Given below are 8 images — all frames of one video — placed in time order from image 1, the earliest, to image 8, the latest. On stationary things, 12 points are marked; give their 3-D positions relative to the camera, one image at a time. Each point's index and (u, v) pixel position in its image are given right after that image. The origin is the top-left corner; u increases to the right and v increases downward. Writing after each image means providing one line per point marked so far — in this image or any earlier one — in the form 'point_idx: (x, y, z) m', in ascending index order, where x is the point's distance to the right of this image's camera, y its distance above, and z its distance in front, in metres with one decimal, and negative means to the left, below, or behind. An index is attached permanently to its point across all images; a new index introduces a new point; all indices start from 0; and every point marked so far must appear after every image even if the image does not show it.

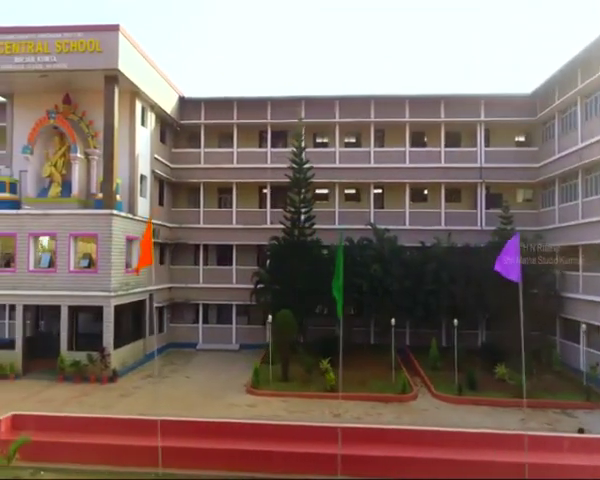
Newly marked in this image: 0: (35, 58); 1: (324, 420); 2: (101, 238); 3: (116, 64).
0: (-6.5, +4.5, +15.8) m
1: (+0.5, -3.5, +12.5) m
2: (-5.0, +0.1, +16.2) m
3: (-4.4, +4.3, +15.7) m
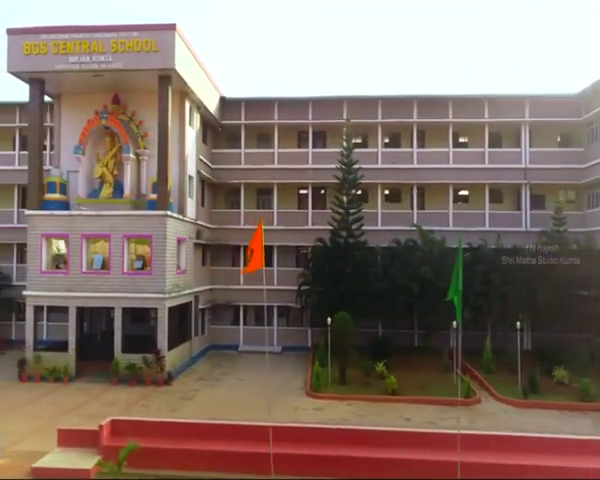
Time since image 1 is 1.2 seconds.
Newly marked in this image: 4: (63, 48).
0: (-5.1, +4.4, +15.7) m
1: (+1.8, -3.5, +12.4) m
2: (-3.6, 0.0, +16.1) m
3: (-3.0, +4.2, +15.5) m
4: (-5.8, +4.7, +15.7) m
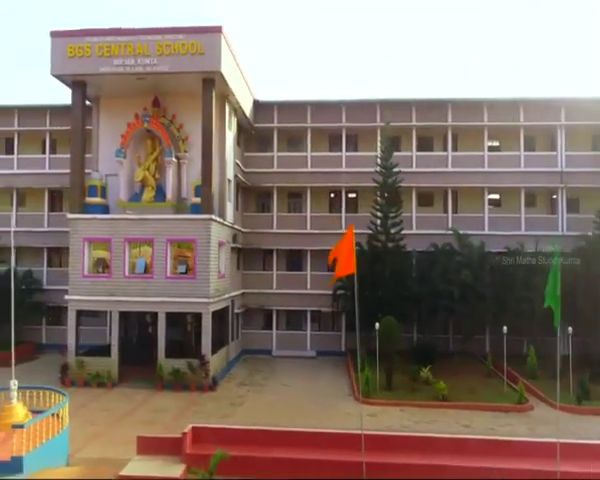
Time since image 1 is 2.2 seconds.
0: (-4.0, +4.3, +15.6) m
1: (+2.9, -3.6, +12.2) m
2: (-2.5, 0.0, +15.9) m
3: (-1.9, +4.2, +15.4) m
4: (-4.7, +4.6, +15.6) m
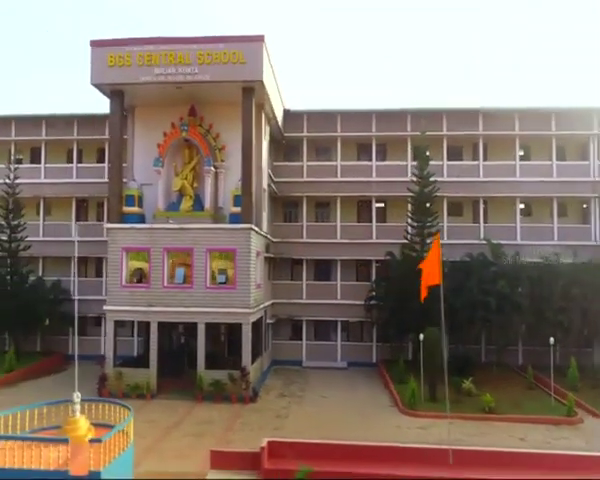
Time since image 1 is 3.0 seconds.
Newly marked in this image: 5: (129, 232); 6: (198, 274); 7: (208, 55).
0: (-3.0, +4.1, +15.5) m
1: (+3.9, -3.8, +12.0) m
2: (-1.5, -0.3, +15.8) m
3: (-0.9, +3.9, +15.3) m
4: (-3.7, +4.4, +15.6) m
5: (-4.3, +0.2, +16.2) m
6: (-2.5, -0.8, +15.9) m
7: (-2.2, +4.4, +15.4) m
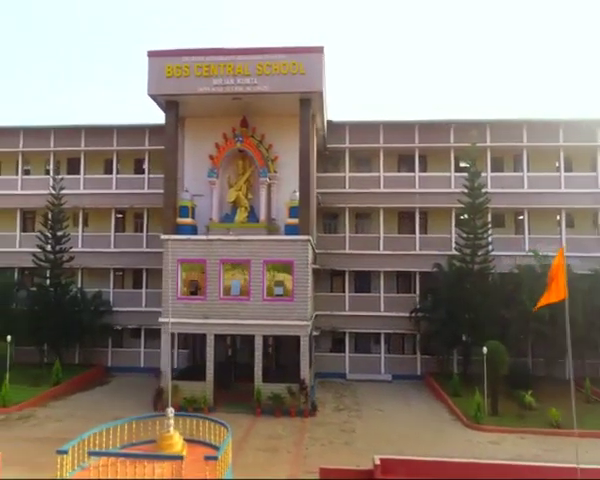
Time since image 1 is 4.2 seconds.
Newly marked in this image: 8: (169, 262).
0: (-1.6, +3.8, +15.5) m
1: (+5.3, -4.0, +11.8) m
2: (0.0, -0.6, +15.7) m
3: (+0.5, +3.6, +15.2) m
4: (-2.2, +4.1, +15.5) m
5: (-2.9, -0.1, +16.0) m
6: (-1.1, -1.1, +15.8) m
7: (-0.8, +4.1, +15.4) m
8: (-3.3, -0.6, +16.0) m
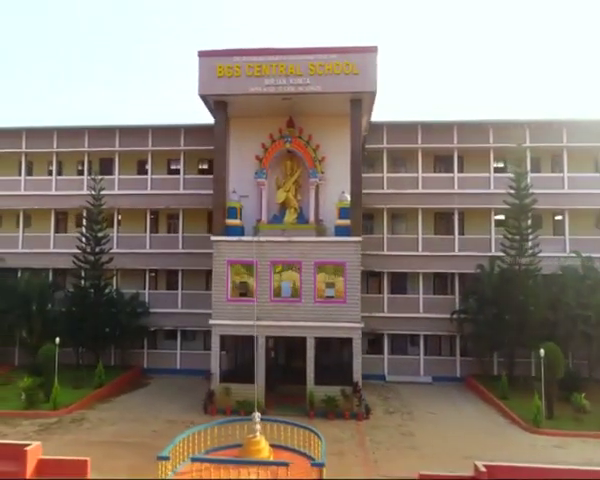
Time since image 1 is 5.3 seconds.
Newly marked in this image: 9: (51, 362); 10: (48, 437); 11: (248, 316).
0: (-0.3, +3.8, +15.3) m
1: (+6.6, -4.1, +11.7) m
2: (+1.2, -0.6, +15.5) m
3: (+1.8, +3.6, +15.1) m
4: (-1.0, +4.0, +15.4) m
5: (-1.6, -0.1, +15.9) m
6: (+0.1, -1.1, +15.6) m
7: (+0.5, +4.1, +15.3) m
8: (-2.0, -0.6, +15.9) m
9: (-6.2, -3.0, +16.2) m
10: (-5.1, -4.0, +13.2) m
11: (-1.3, -1.8, +15.7) m
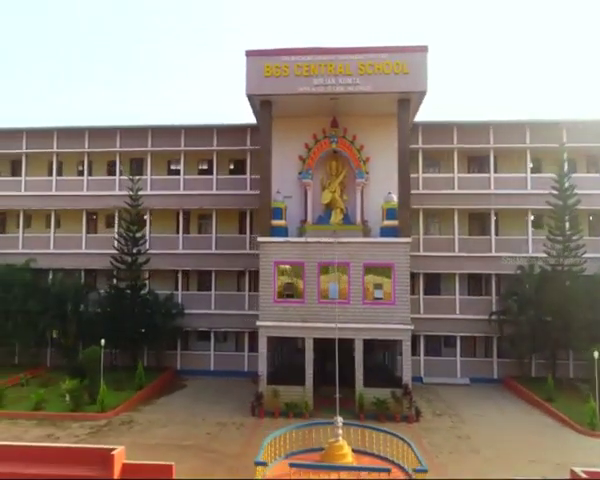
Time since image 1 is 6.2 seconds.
0: (+0.8, +3.8, +15.2) m
1: (+7.7, -4.1, +11.5) m
2: (+2.4, -0.6, +15.4) m
3: (+2.9, +3.6, +15.0) m
4: (+0.2, +4.0, +15.3) m
5: (-0.5, -0.1, +15.8) m
6: (+1.3, -1.2, +15.5) m
7: (+1.6, +4.1, +15.1) m
8: (-0.9, -0.6, +15.8) m
9: (-5.1, -3.1, +16.1) m
10: (-4.0, -4.0, +13.1) m
11: (-0.1, -1.9, +15.6) m
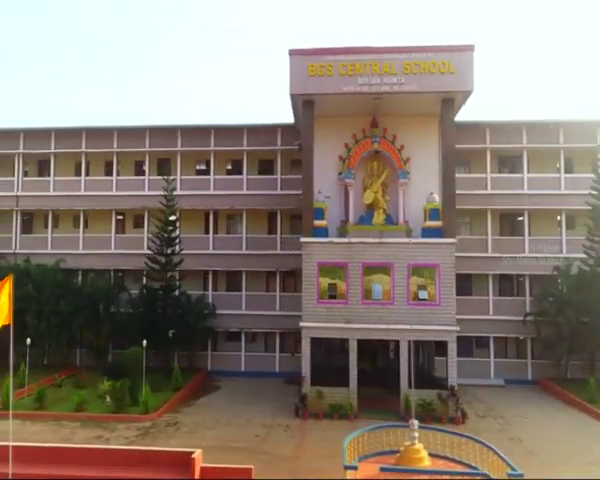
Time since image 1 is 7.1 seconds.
0: (+1.9, +3.8, +15.1) m
1: (+8.7, -4.1, +11.4) m
2: (+3.4, -0.6, +15.3) m
3: (+4.0, +3.6, +14.9) m
4: (+1.2, +4.0, +15.2) m
5: (+0.6, -0.1, +15.7) m
6: (+2.3, -1.2, +15.4) m
7: (+2.7, +4.1, +15.0) m
8: (+0.2, -0.6, +15.7) m
9: (-4.0, -3.1, +16.0) m
10: (-3.0, -4.0, +13.0) m
11: (+0.9, -1.9, +15.5) m
